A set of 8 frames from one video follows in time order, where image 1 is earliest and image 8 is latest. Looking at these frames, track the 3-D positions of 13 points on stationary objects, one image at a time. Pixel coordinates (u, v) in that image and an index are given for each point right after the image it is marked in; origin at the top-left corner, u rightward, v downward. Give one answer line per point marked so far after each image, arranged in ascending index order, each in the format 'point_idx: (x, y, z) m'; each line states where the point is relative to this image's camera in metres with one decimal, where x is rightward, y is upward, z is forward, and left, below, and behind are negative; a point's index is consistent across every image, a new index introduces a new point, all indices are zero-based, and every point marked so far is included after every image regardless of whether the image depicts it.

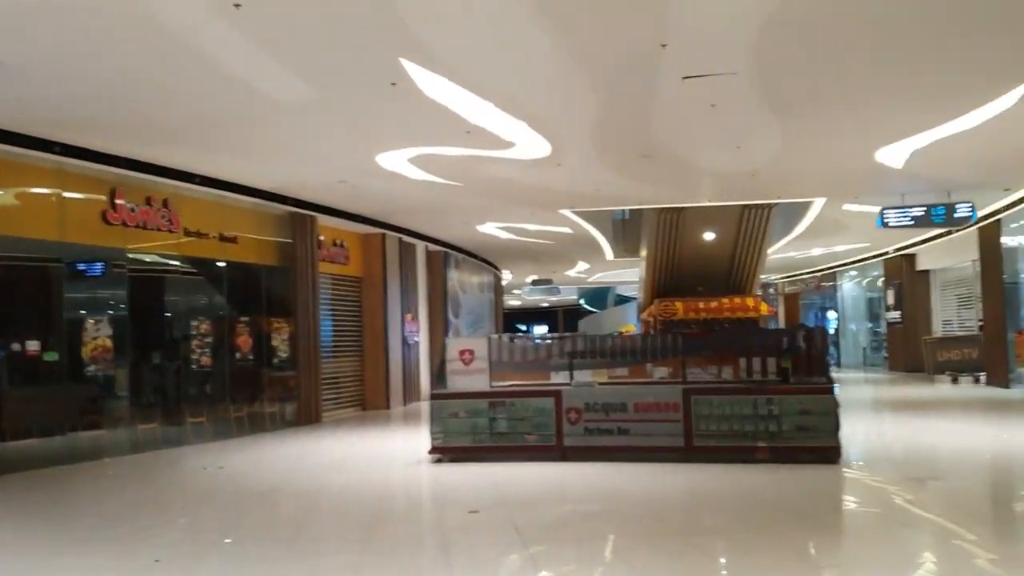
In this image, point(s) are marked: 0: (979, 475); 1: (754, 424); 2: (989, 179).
0: (+3.4, -1.3, +7.3) m
1: (+1.7, -0.9, +6.8) m
2: (+5.4, +1.2, +11.3) m
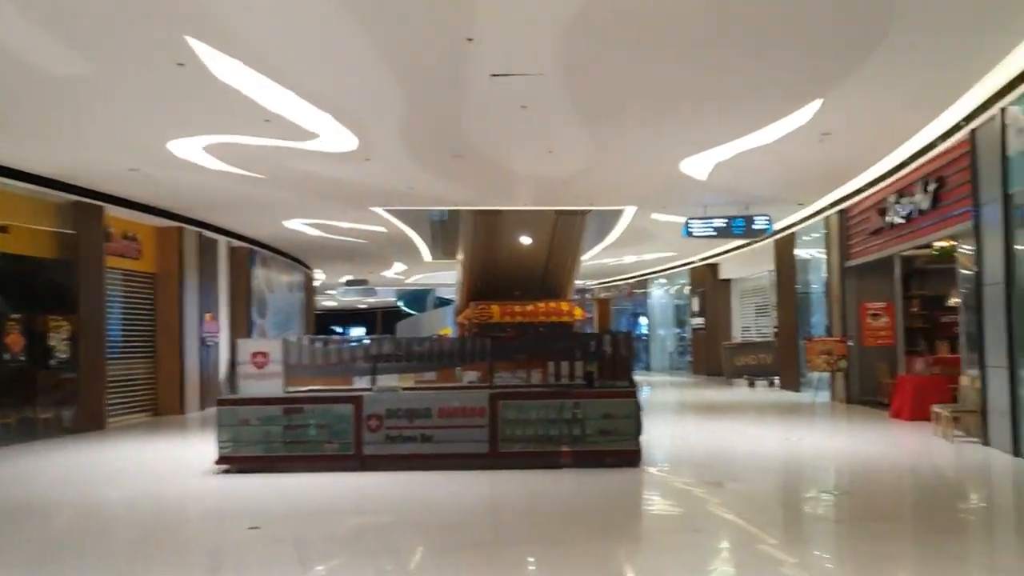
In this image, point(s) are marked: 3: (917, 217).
0: (+1.9, -1.4, +7.5) m
1: (+0.3, -1.0, +6.8) m
2: (+3.2, +1.1, +11.9) m
3: (+3.9, +0.7, +9.6) m
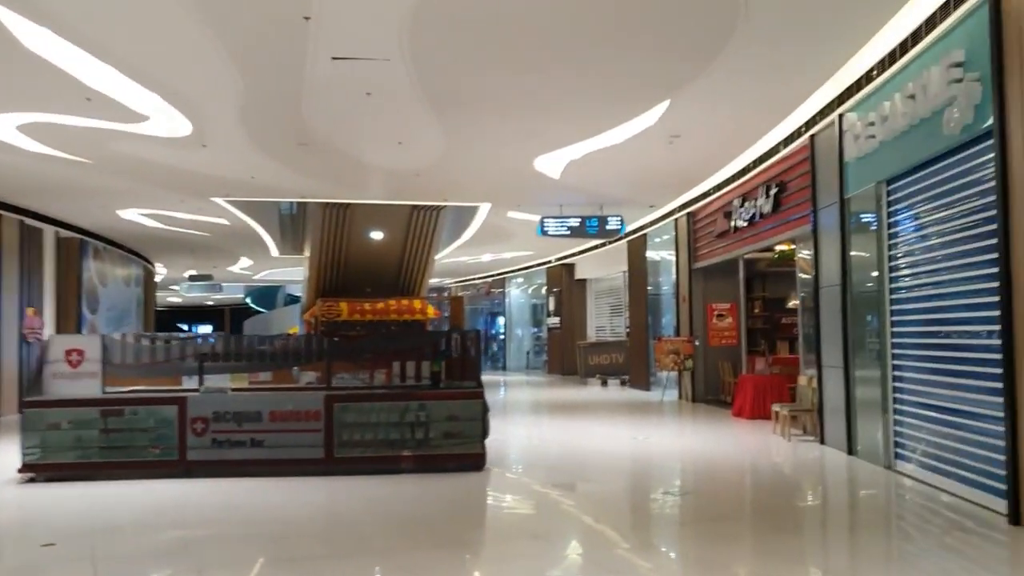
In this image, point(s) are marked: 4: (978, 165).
0: (+0.7, -1.4, +7.4) m
1: (-0.7, -0.9, +6.5) m
2: (+1.5, +1.1, +11.9) m
3: (+2.4, +0.7, +9.8) m
4: (+2.5, +0.7, +5.4) m
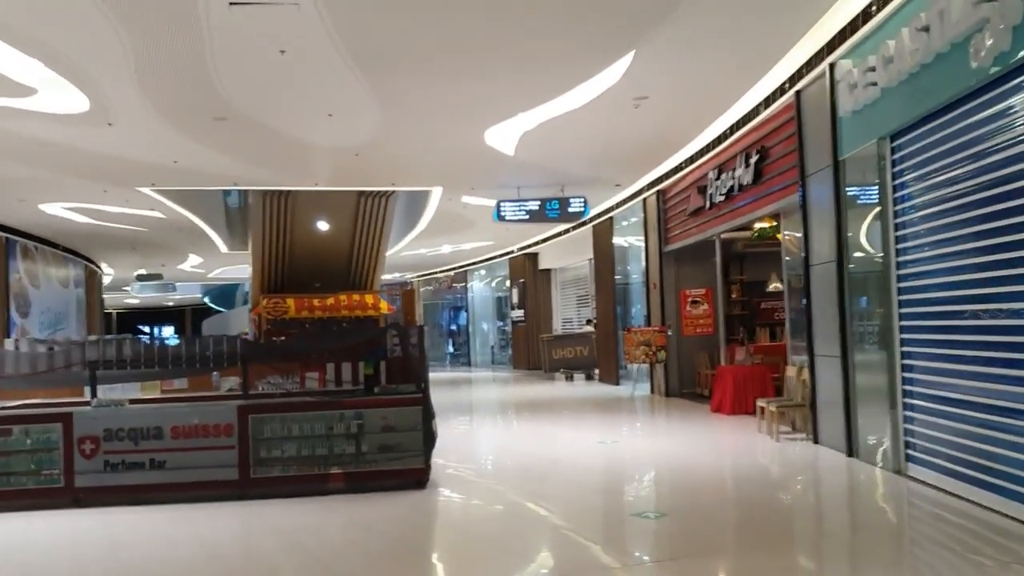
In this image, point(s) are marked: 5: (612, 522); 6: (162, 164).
0: (+0.4, -1.3, +6.5) m
1: (-1.0, -0.9, +5.5) m
2: (+1.0, +1.3, +11.0) m
3: (+2.0, +0.8, +8.9) m
4: (+2.2, +0.8, +4.5) m
5: (+0.5, -1.2, +5.3) m
6: (-3.3, +1.2, +9.5) m
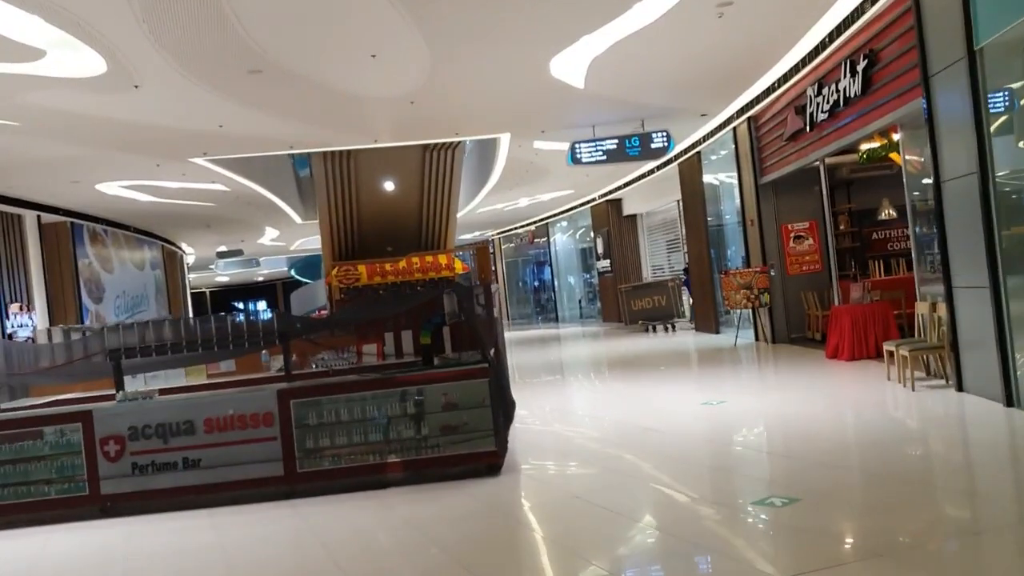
0: (+1.0, -0.9, +5.6) m
1: (-0.6, -0.7, +4.8) m
2: (+1.7, +1.9, +10.0) m
3: (+2.6, +1.4, +7.8) m
4: (+2.4, +1.2, +3.4) m
5: (+0.9, -1.0, +4.4) m
6: (-2.7, +1.4, +8.8) m
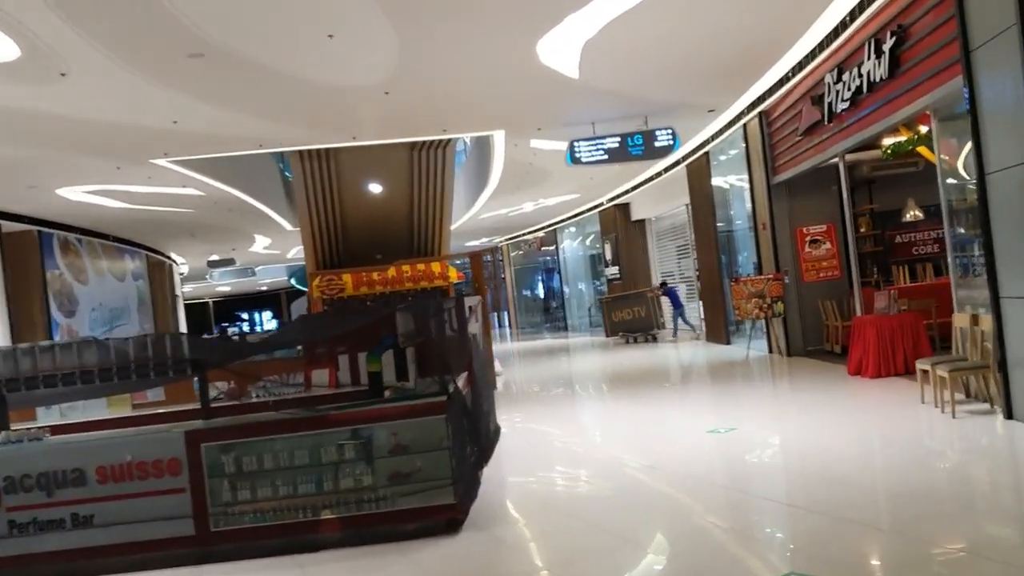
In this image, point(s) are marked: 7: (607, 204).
0: (+0.8, -1.0, +4.7) m
1: (-0.8, -0.8, +3.9) m
2: (+1.6, +1.8, +9.1) m
3: (+2.4, +1.3, +6.9) m
4: (+2.2, +1.1, +2.5) m
5: (+0.8, -1.0, +3.5) m
6: (-2.8, +1.3, +8.0) m
7: (+1.8, +1.6, +18.8) m
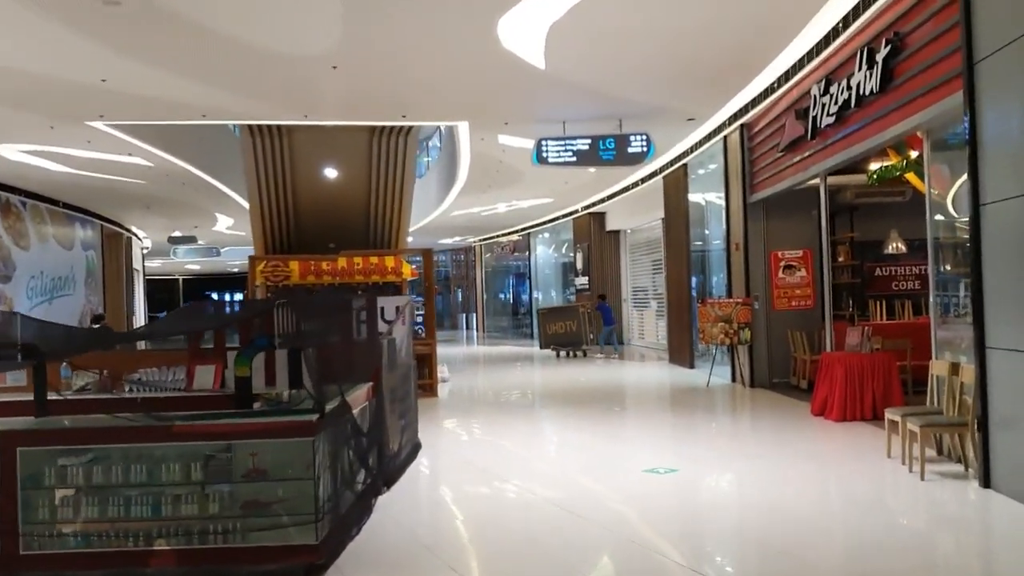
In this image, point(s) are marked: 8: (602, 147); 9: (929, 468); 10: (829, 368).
0: (+0.4, -1.1, +4.1) m
1: (-1.2, -0.7, +3.3) m
2: (+1.3, +1.6, +8.5) m
3: (+2.1, +1.1, +6.3) m
4: (+2.0, +0.9, +1.9) m
5: (+0.4, -1.1, +2.9) m
6: (-3.1, +1.5, +7.4) m
7: (+1.3, +1.4, +18.2) m
8: (+0.8, +1.3, +9.1) m
9: (+2.1, -0.9, +5.2) m
10: (+2.3, -0.6, +7.2) m
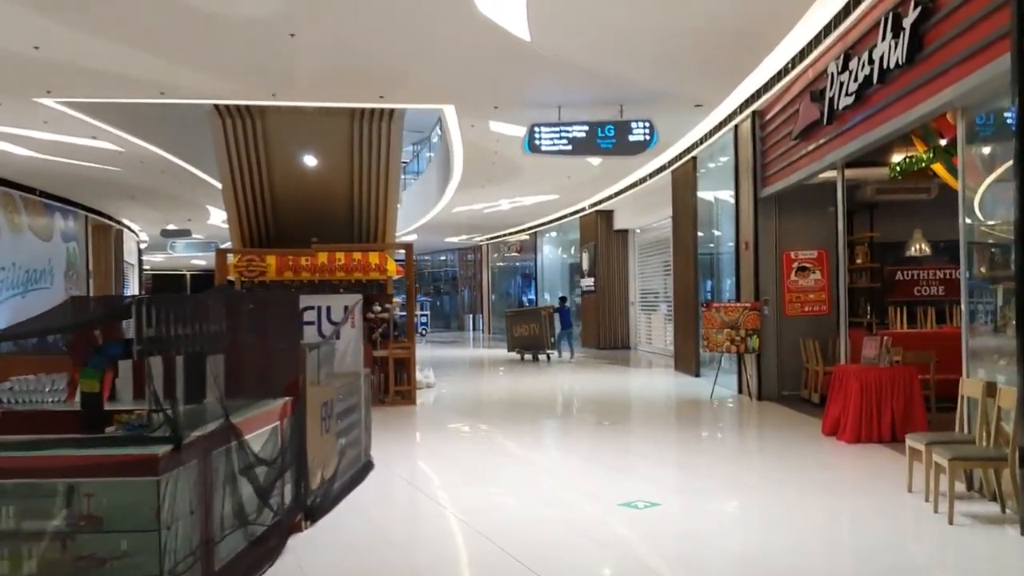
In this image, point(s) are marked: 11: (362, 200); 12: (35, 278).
0: (+0.2, -1.1, +3.4) m
1: (-1.4, -0.7, +2.5) m
2: (+1.2, +1.6, +7.7) m
3: (+2.0, +1.1, +5.5) m
4: (+1.8, +0.9, +1.1) m
5: (+0.1, -1.1, +2.1) m
6: (-3.2, +1.6, +6.7) m
7: (+1.4, +1.4, +17.4) m
8: (+0.7, +1.3, +8.3) m
9: (+1.9, -0.9, +4.4) m
10: (+2.1, -0.6, +6.5) m
11: (-1.6, +1.0, +10.7) m
12: (-6.7, +0.1, +14.0) m
